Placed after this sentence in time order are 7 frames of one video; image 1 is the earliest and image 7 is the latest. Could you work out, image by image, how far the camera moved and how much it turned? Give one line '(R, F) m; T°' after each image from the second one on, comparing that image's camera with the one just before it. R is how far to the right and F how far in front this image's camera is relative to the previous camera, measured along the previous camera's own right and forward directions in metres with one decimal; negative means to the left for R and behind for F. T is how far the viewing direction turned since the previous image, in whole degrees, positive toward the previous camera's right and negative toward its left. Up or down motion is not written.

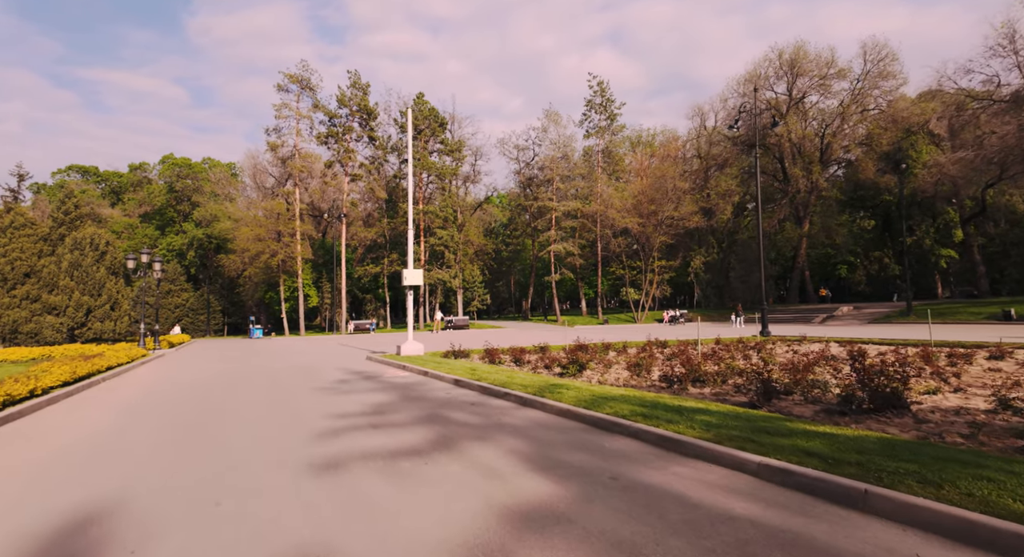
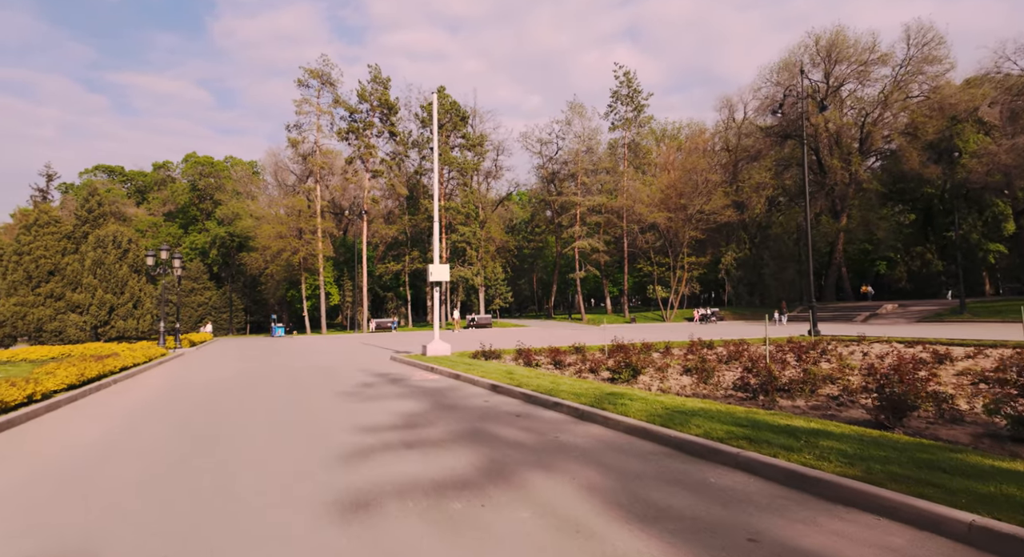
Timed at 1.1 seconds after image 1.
(-0.4, +1.2) m; -2°
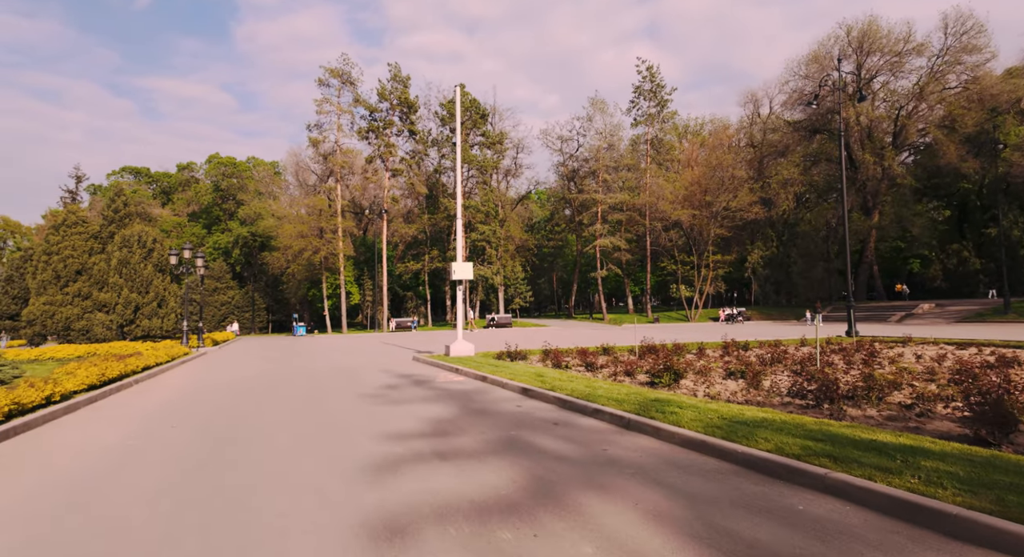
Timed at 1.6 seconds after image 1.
(-0.2, +0.5) m; -2°
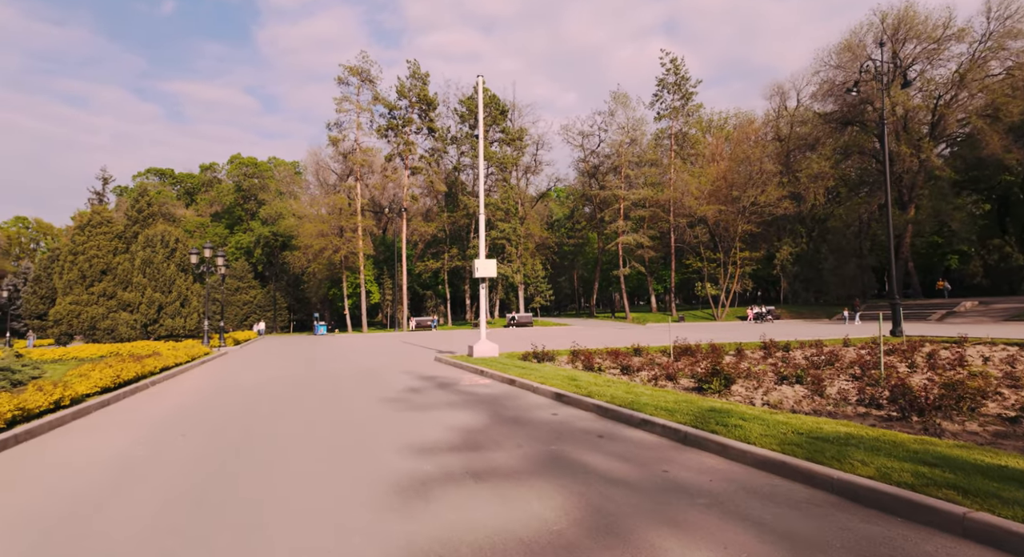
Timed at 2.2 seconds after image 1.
(-0.2, +0.7) m; -2°
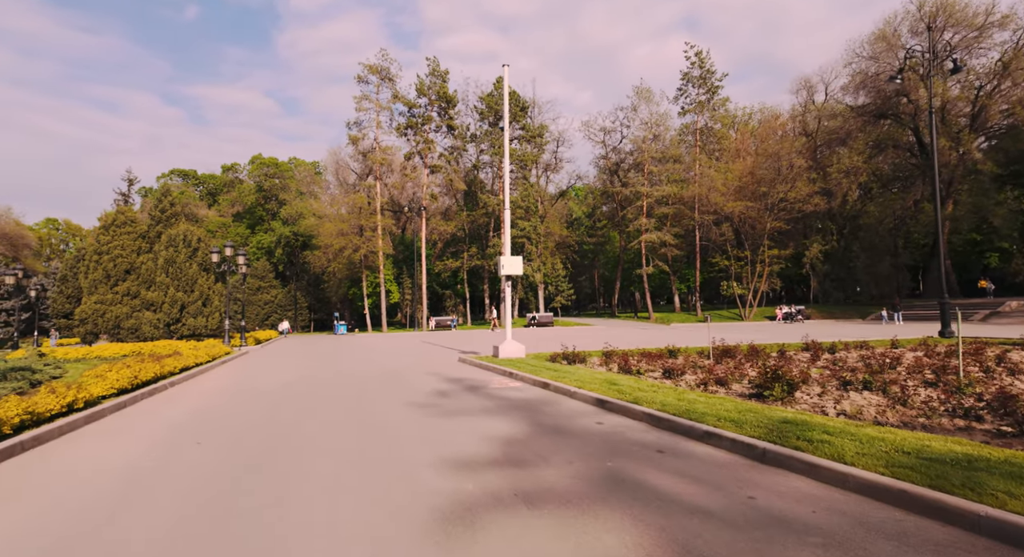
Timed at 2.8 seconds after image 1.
(-0.3, +0.7) m; -2°
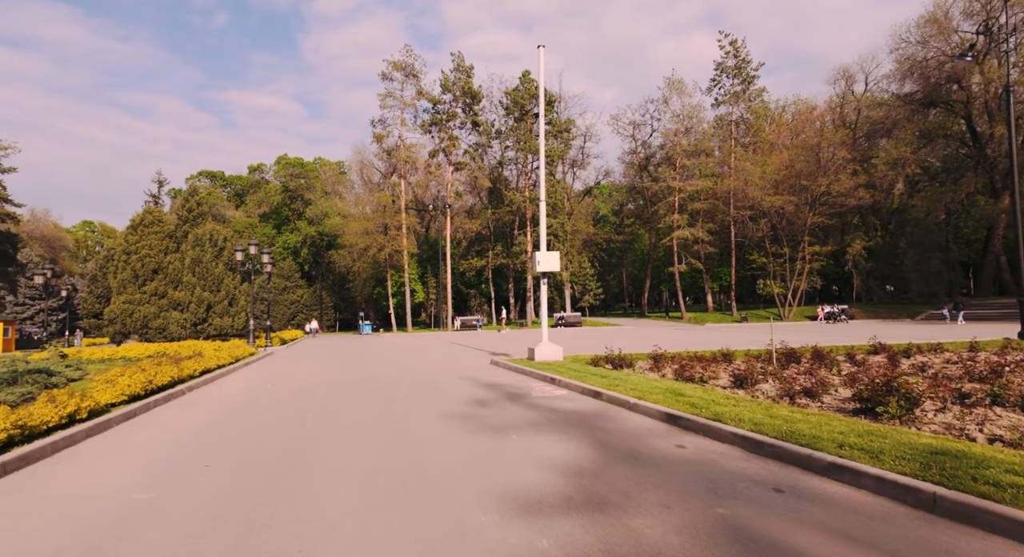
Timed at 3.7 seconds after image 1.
(-0.4, +1.2) m; -2°
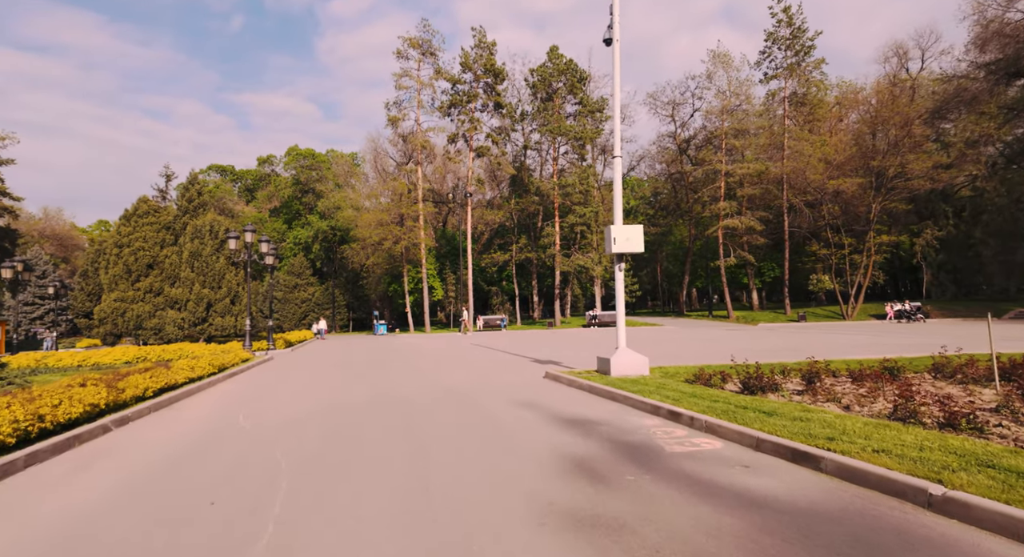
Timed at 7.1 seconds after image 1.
(-1.0, +4.3) m; -1°
